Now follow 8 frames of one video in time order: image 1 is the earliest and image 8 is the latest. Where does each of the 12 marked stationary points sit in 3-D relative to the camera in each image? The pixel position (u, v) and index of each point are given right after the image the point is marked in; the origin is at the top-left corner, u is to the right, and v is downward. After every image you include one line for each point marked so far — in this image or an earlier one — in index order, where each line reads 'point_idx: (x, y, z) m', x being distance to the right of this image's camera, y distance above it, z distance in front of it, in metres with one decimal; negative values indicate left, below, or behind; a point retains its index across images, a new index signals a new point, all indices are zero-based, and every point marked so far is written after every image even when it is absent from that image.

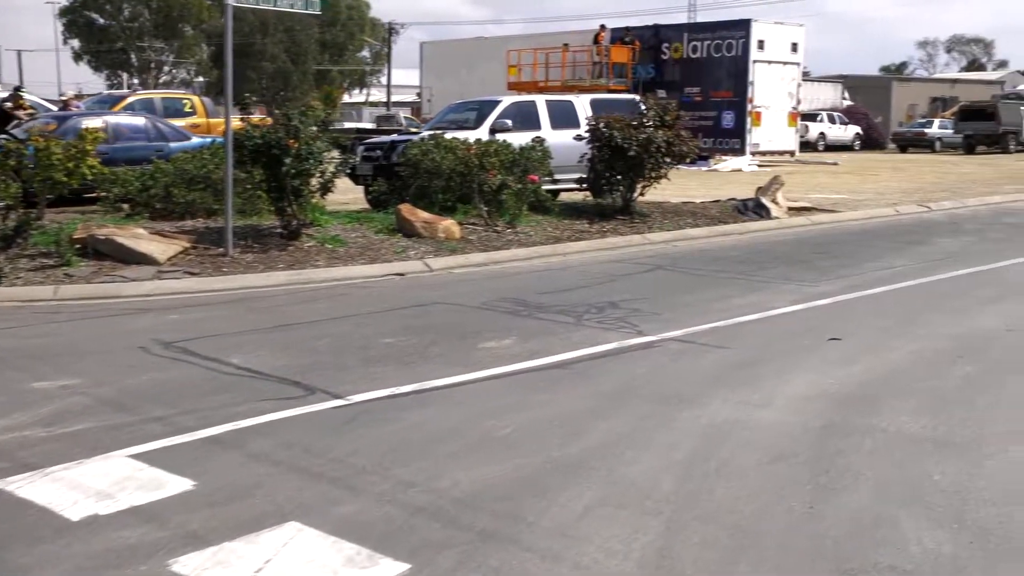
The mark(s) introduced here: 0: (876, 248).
0: (+3.7, +0.4, +12.0) m
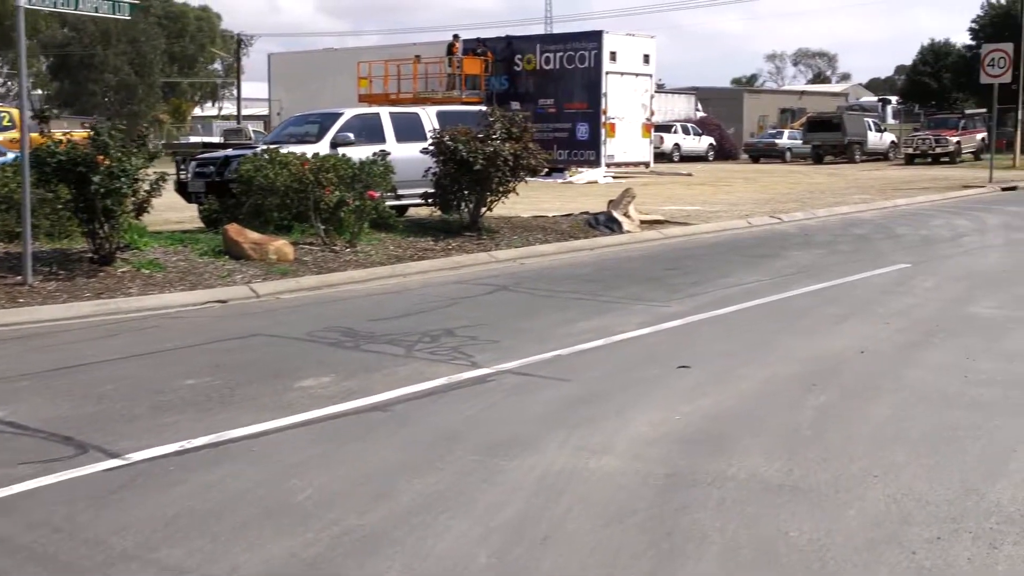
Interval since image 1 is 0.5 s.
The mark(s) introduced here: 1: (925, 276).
0: (+2.2, +0.3, +11.7) m
1: (+3.6, +0.1, +10.3) m
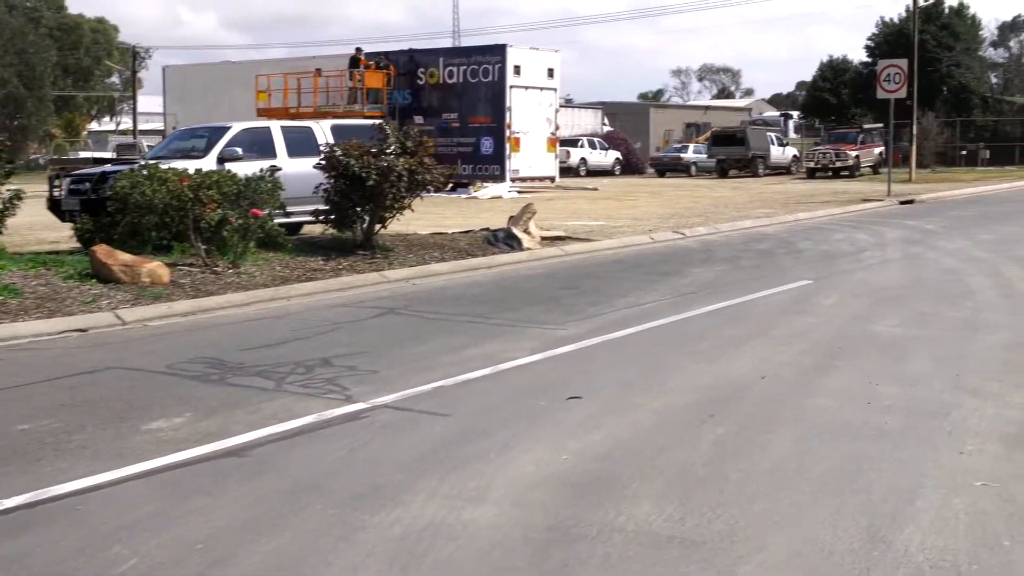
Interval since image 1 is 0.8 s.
0: (+1.1, +0.1, +11.3) m
1: (+2.7, 0.0, +10.1) m
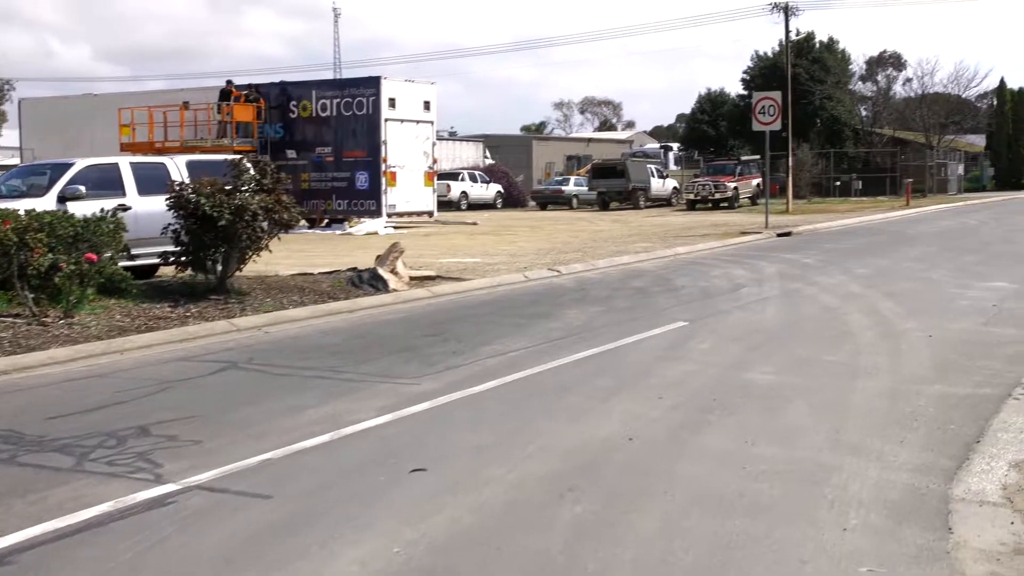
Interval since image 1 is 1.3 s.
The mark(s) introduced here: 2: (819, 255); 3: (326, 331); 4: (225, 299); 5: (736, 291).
0: (-0.2, -0.3, +10.6) m
1: (+1.6, -0.4, +9.5) m
2: (+4.5, +0.5, +17.1) m
3: (-1.7, -0.4, +10.6) m
4: (-3.2, -0.1, +13.0) m
5: (+2.5, 0.0, +13.0) m
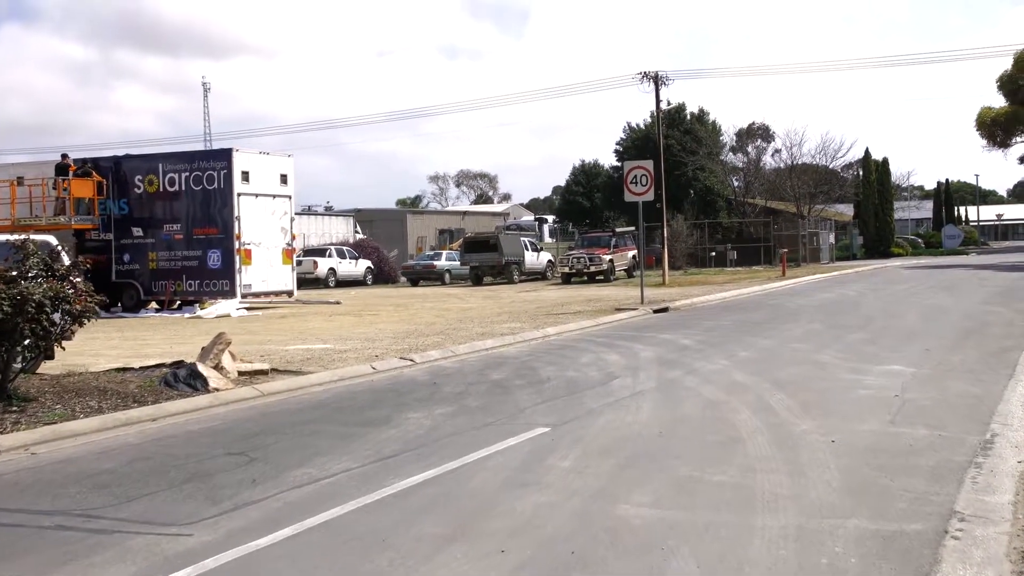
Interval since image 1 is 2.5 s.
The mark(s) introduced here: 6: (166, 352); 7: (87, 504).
0: (-1.5, -1.1, +8.8) m
1: (+0.3, -1.1, +7.9) m
2: (+2.5, -0.6, +15.7) m
3: (-3.0, -1.2, +8.6) m
4: (-4.7, -1.1, +10.9) m
5: (+0.9, -0.9, +11.4) m
6: (-5.6, -1.0, +18.9) m
7: (-2.4, -1.2, +6.7) m
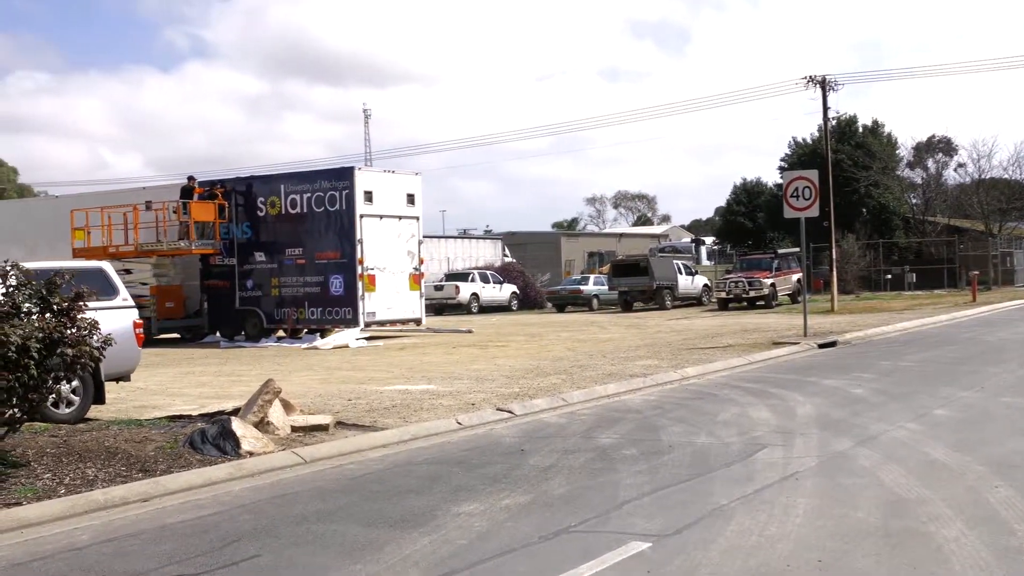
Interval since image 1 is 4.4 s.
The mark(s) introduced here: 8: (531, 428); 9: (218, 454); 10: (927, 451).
0: (-1.0, -1.4, +6.2) m
1: (+0.6, -1.3, +5.0) m
2: (+3.9, -1.0, +12.5) m
3: (-2.6, -1.4, +6.2) m
4: (-4.0, -1.4, +8.7) m
5: (+1.7, -1.2, +8.4) m
6: (-3.7, -1.5, +16.7) m
7: (-2.3, -1.4, +4.2) m
8: (+0.2, -1.3, +10.8) m
9: (-2.4, -1.3, +9.4) m
10: (+2.9, -1.1, +8.1) m
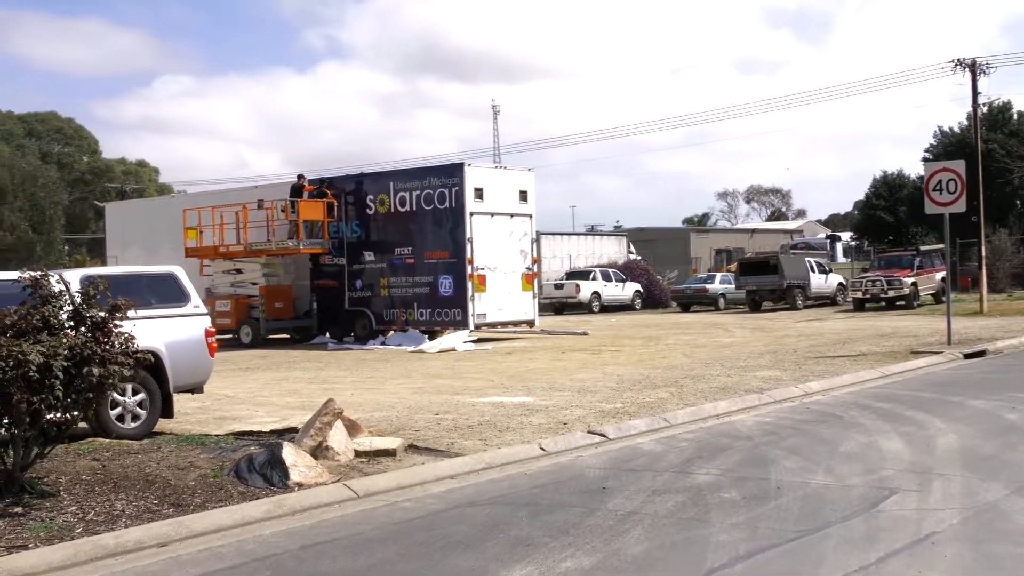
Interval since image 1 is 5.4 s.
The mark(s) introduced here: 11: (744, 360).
0: (-0.8, -1.4, +5.0) m
1: (+0.7, -1.4, +3.7) m
2: (+4.8, -1.1, +10.8) m
3: (-2.3, -1.5, +5.2) m
4: (-3.5, -1.5, +7.8) m
5: (+2.1, -1.3, +6.9) m
6: (-2.3, -1.5, +15.8) m
7: (-2.3, -1.5, +3.2) m
8: (+0.9, -1.3, +9.4) m
9: (-1.8, -1.4, +8.4) m
10: (+3.3, -1.2, +6.5) m
11: (+3.6, -1.1, +18.3) m
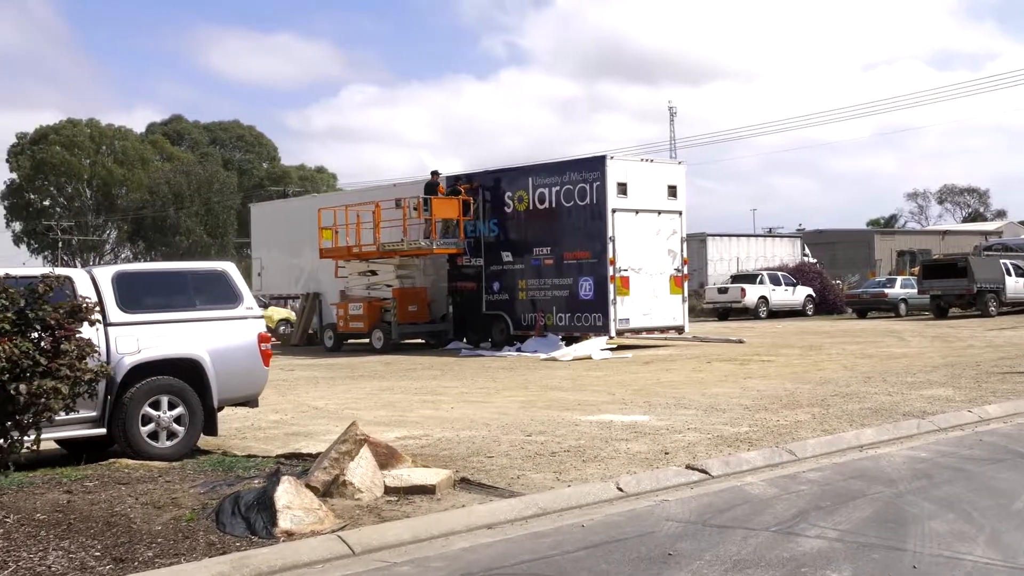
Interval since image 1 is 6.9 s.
0: (-1.1, -1.4, +3.2) m
1: (+0.2, -1.3, +1.6) m
2: (+5.3, -1.1, +8.0) m
3: (-2.6, -1.5, +3.6) m
4: (-3.3, -1.5, +6.4) m
5: (+2.1, -1.3, +4.6) m
6: (-0.9, -1.5, +14.0) m
7: (-2.8, -1.5, +1.6) m
8: (+1.3, -1.3, +7.3) m
9: (-1.5, -1.4, +6.6) m
10: (+3.2, -1.2, +4.0) m
11: (+5.3, -1.2, +15.6) m
